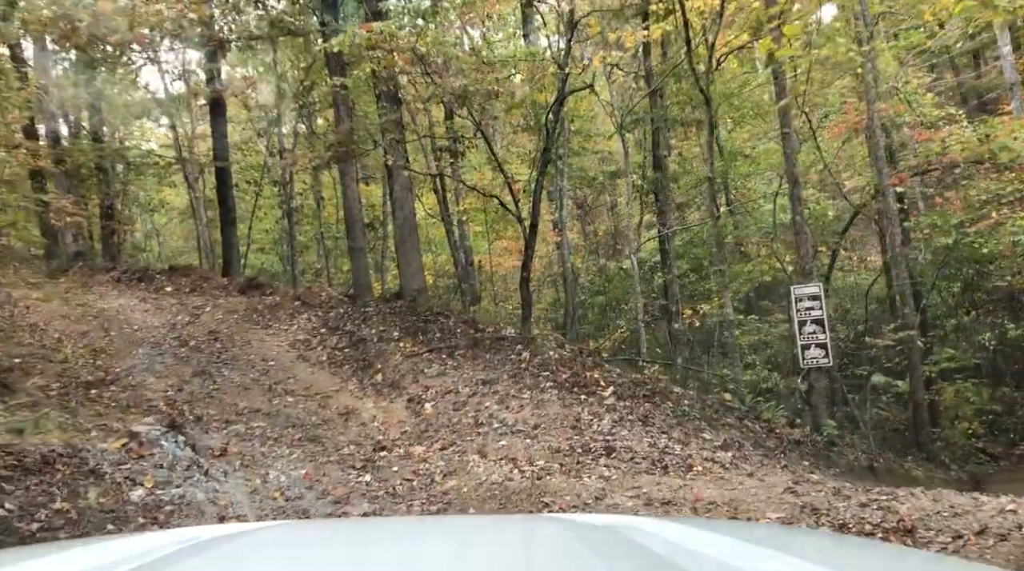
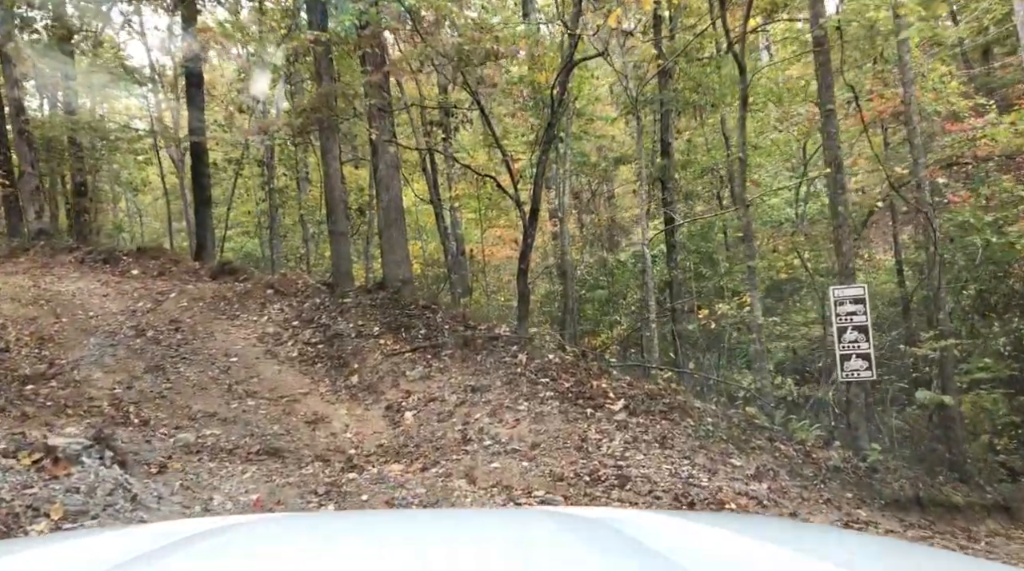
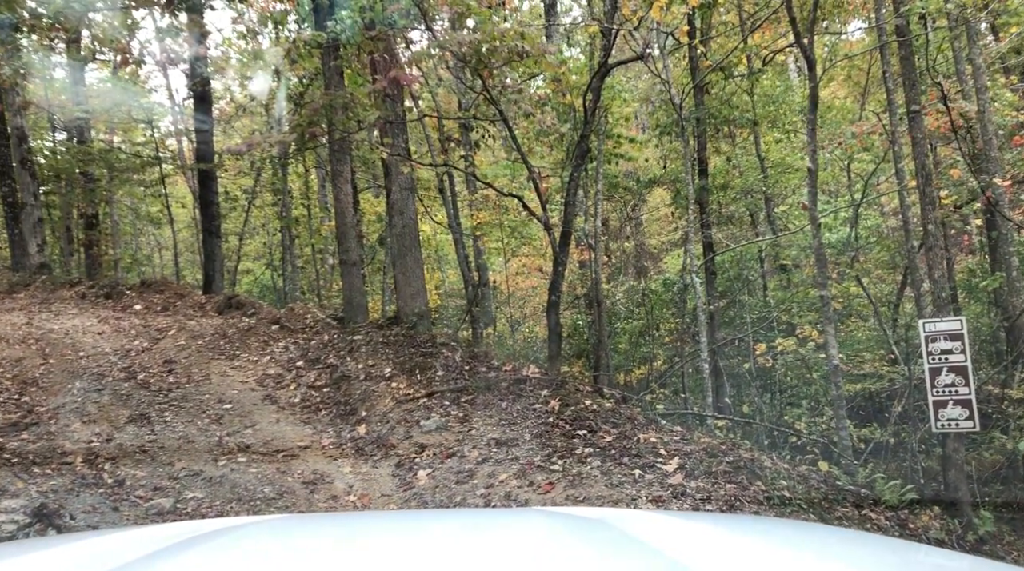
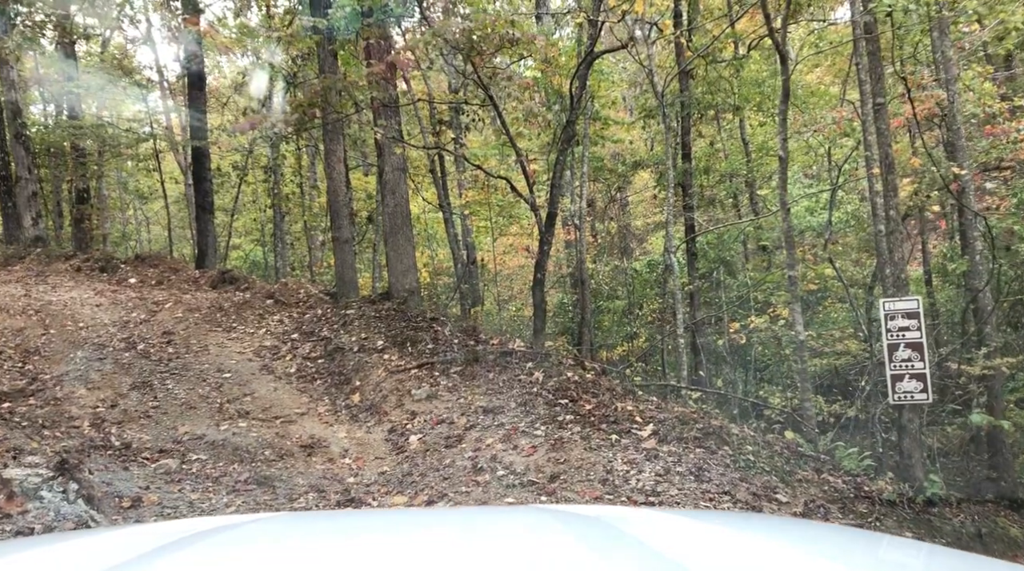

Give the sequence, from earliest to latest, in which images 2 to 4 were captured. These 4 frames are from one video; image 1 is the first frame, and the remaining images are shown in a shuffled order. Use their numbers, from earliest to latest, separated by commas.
2, 4, 3
